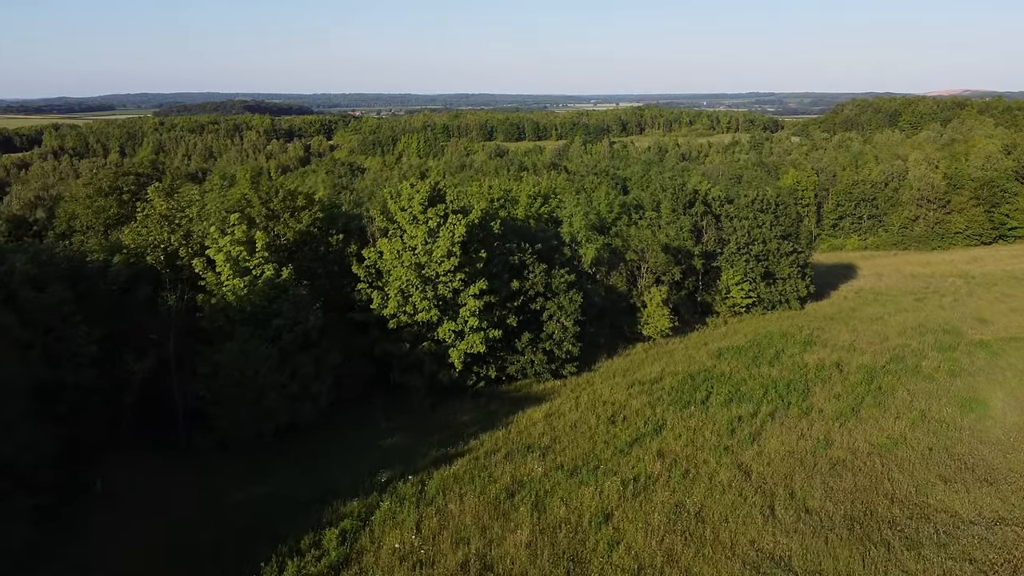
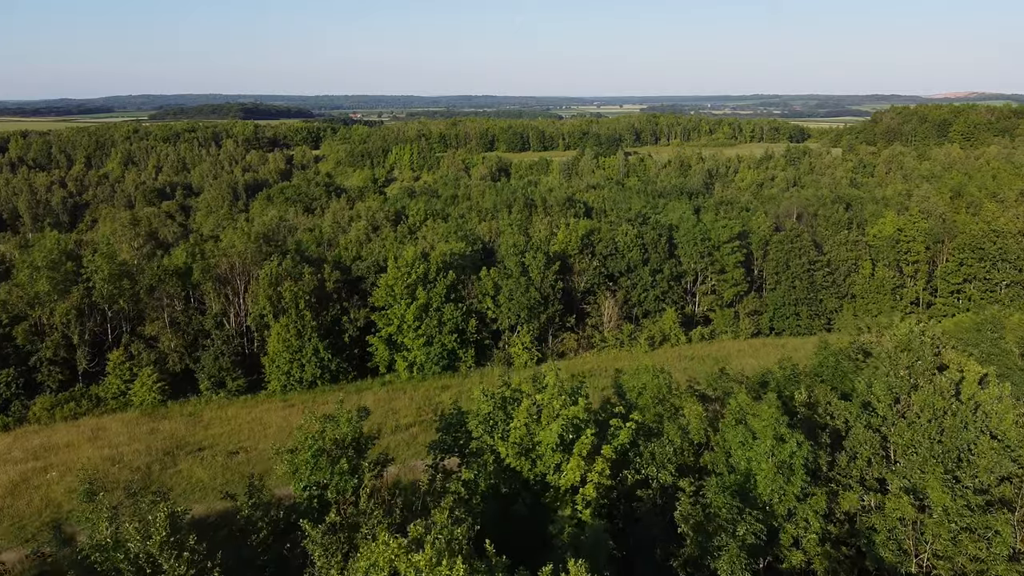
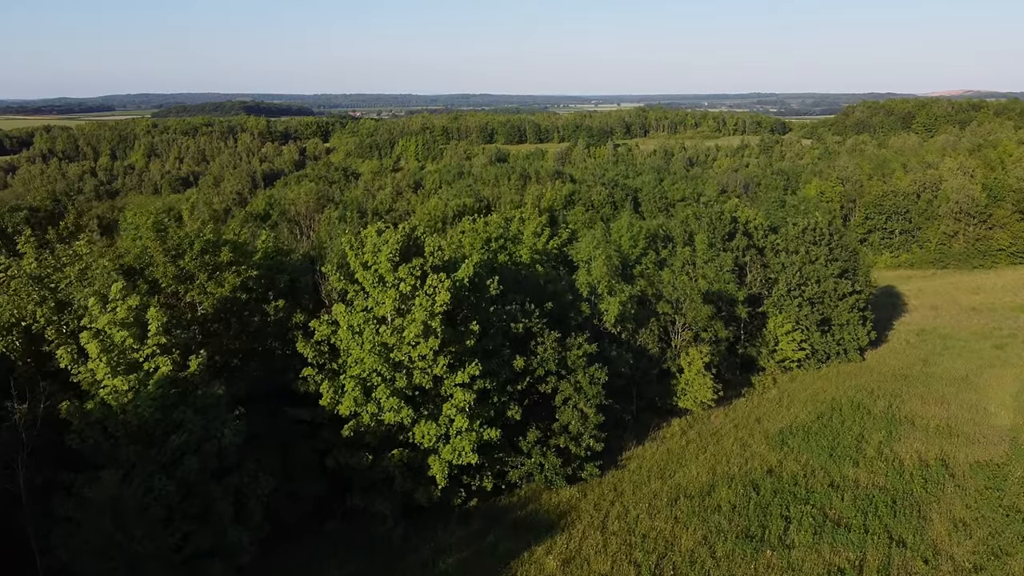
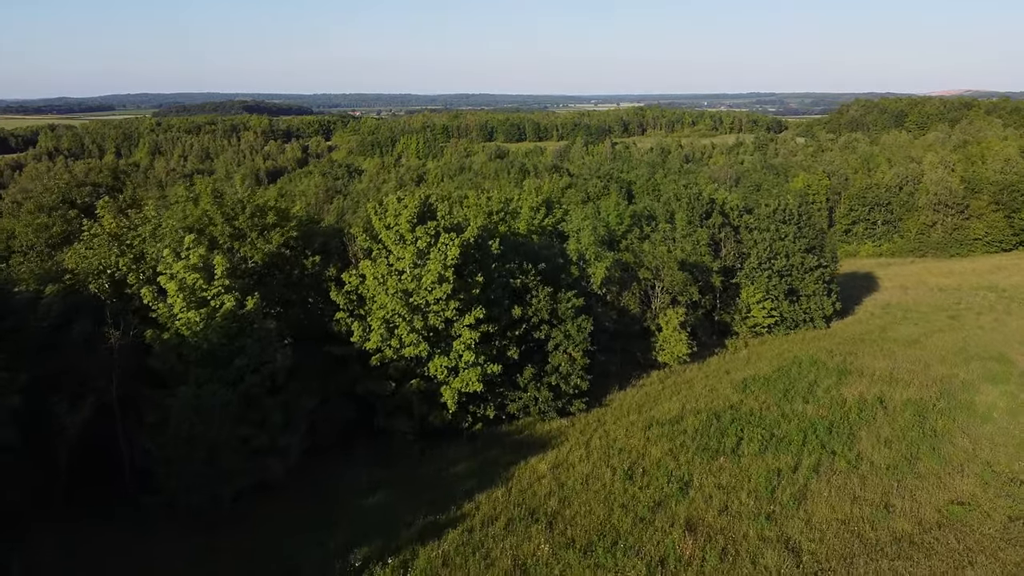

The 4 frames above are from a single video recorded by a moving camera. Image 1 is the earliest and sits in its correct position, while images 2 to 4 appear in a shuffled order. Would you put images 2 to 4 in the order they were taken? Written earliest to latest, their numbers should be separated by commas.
4, 3, 2
